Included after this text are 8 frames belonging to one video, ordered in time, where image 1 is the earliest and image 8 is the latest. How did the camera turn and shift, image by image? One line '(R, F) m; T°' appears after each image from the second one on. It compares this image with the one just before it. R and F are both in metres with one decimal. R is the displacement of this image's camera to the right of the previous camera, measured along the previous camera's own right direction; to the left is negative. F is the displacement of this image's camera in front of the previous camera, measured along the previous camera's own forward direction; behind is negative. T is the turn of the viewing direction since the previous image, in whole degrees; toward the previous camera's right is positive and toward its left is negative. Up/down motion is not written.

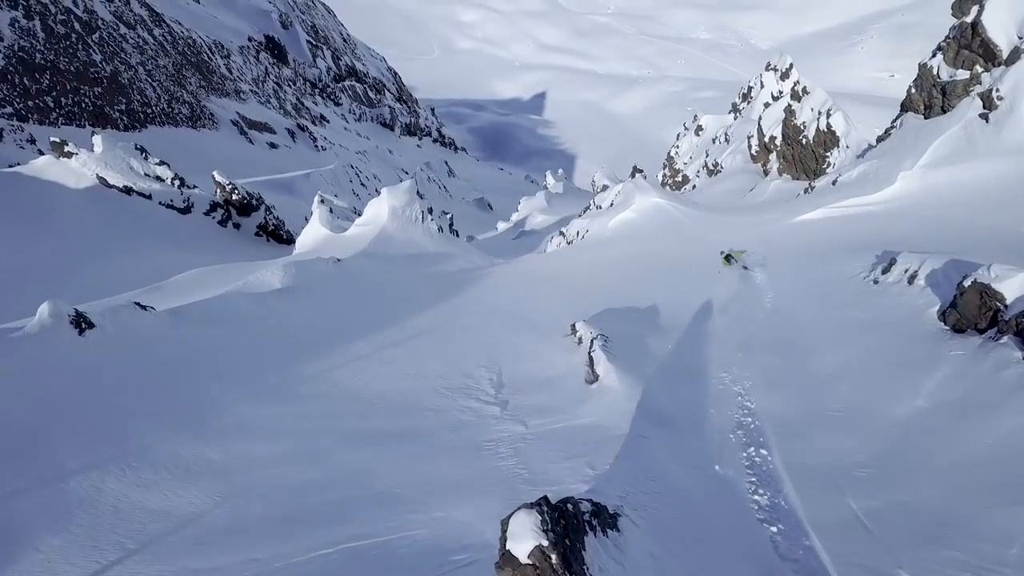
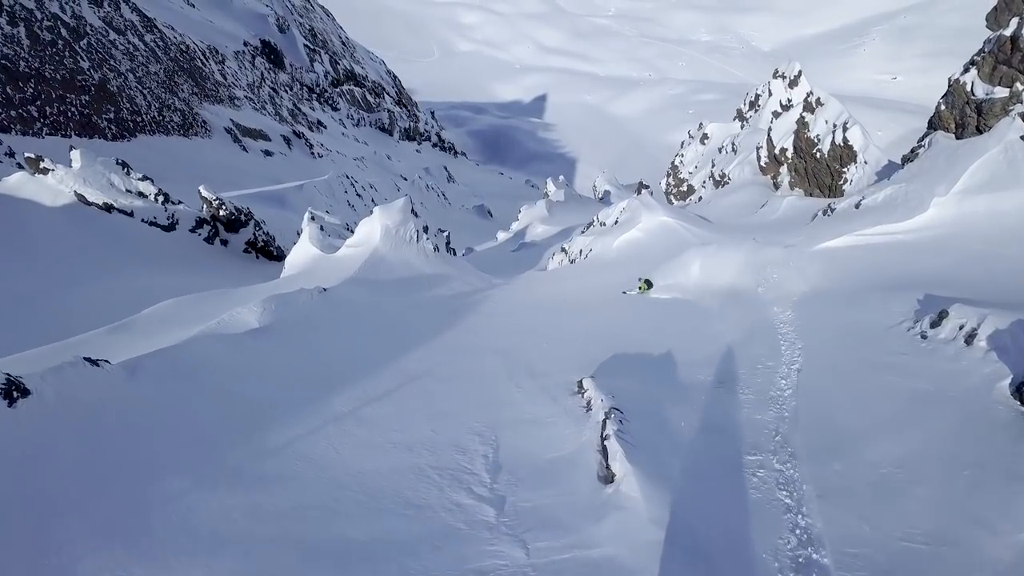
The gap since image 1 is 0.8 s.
(0.0, +1.3) m; 0°
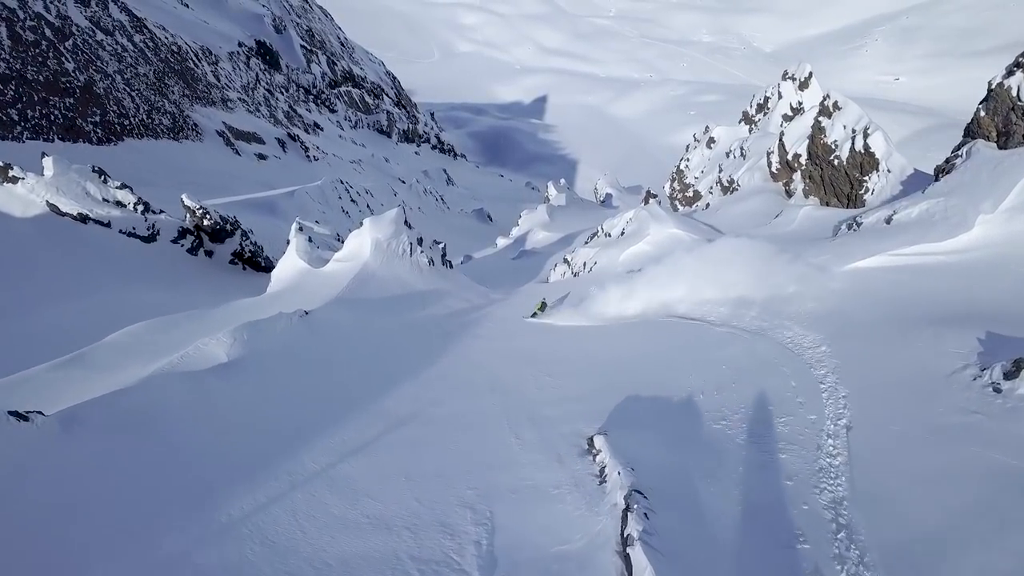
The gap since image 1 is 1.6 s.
(0.0, +1.5) m; 0°
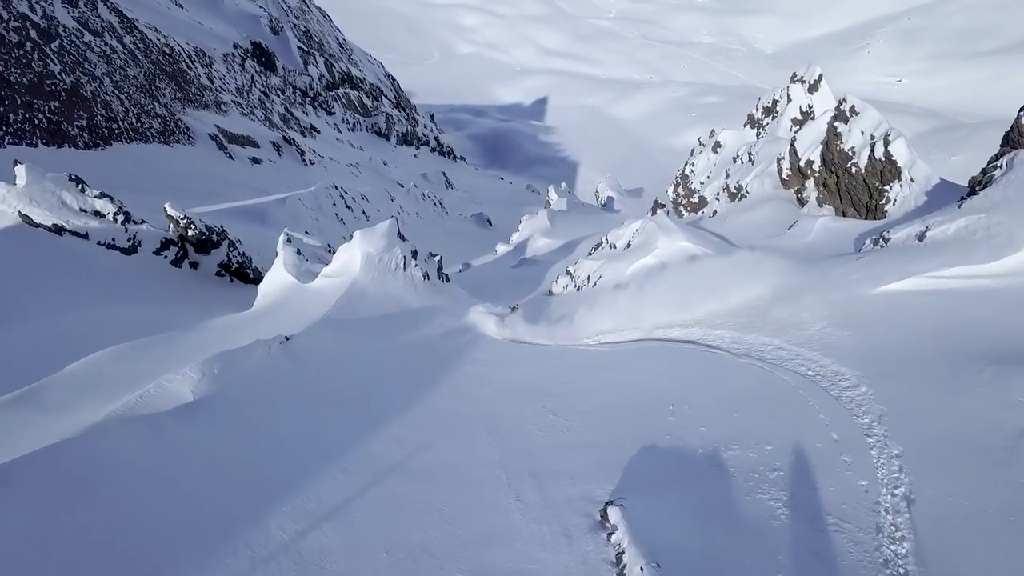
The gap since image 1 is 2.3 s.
(0.0, +1.3) m; 0°
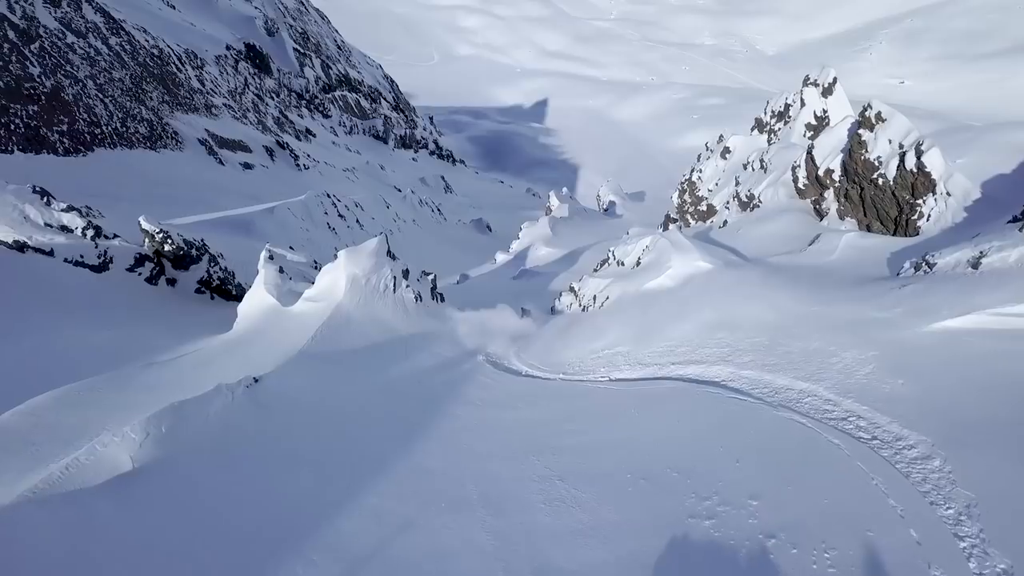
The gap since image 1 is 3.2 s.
(0.0, +1.8) m; 0°
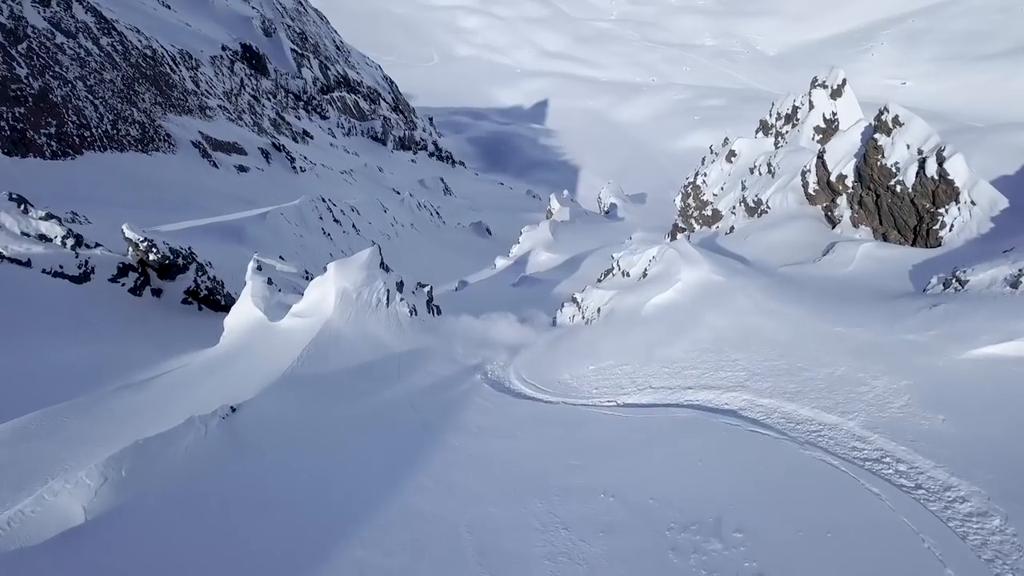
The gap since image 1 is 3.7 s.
(0.0, +1.0) m; 0°
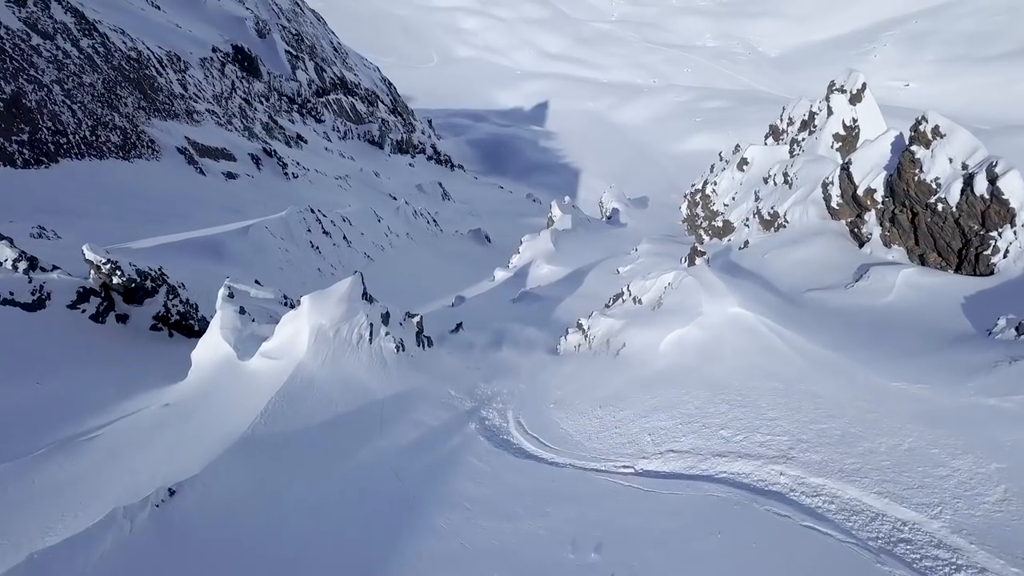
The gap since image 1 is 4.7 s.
(0.0, +2.1) m; 0°
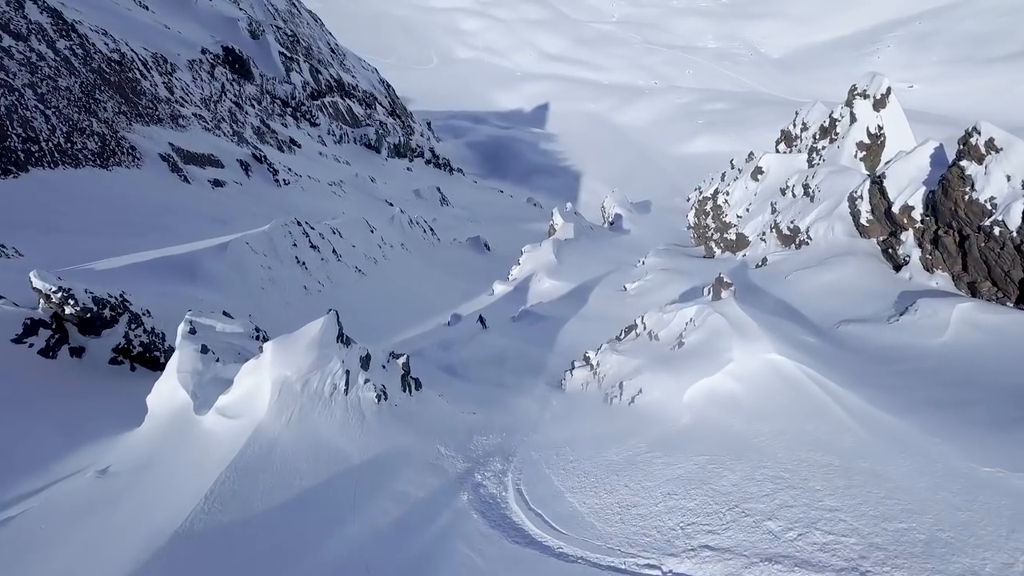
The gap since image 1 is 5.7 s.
(0.0, +2.2) m; 0°
